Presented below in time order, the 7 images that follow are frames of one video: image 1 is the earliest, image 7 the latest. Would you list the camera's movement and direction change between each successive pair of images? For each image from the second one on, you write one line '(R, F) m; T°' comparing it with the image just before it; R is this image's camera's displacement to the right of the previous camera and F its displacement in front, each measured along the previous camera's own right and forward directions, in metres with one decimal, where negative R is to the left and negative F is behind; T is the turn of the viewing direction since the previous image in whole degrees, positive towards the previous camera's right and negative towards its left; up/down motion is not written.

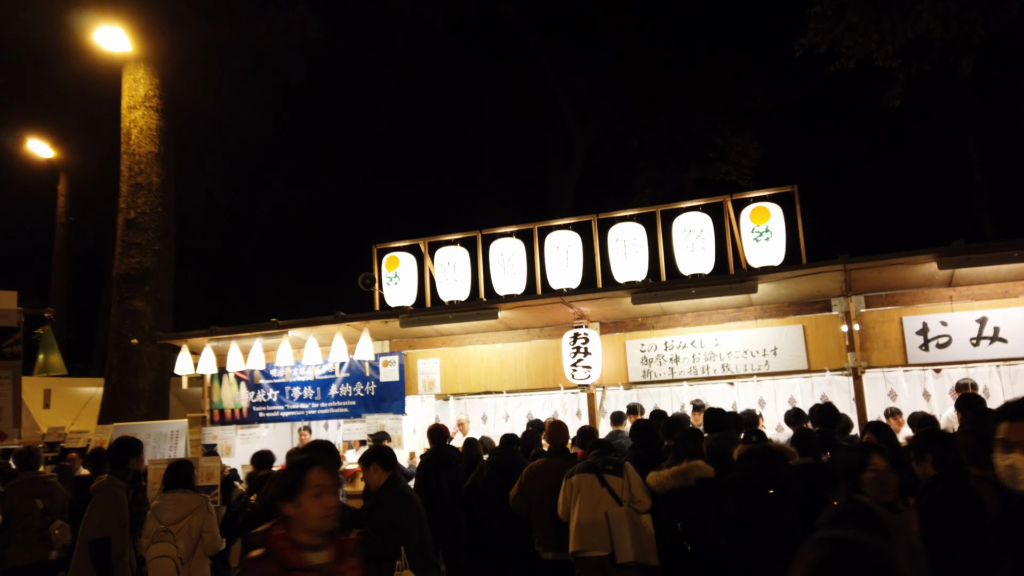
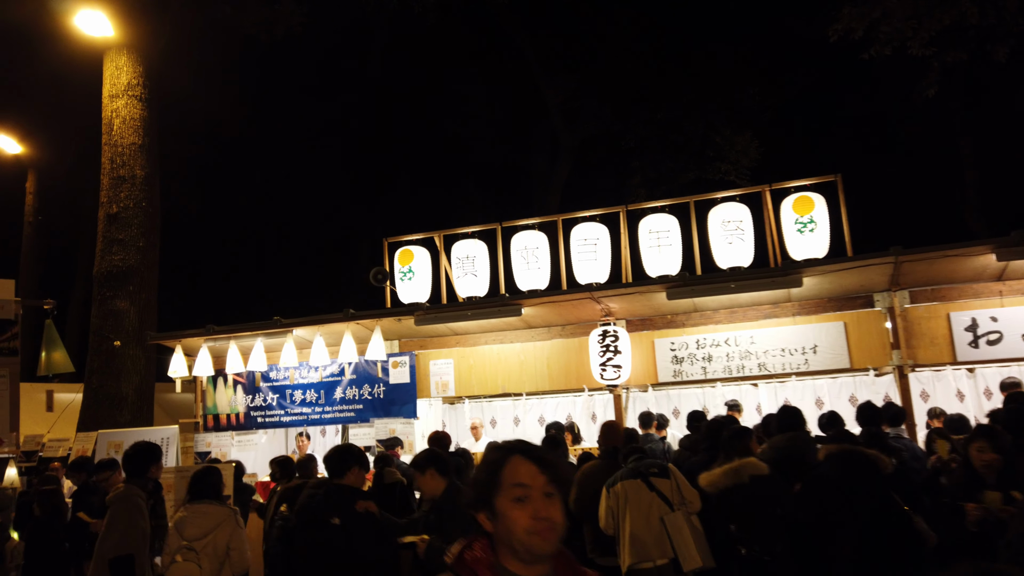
(-0.7, +0.5) m; +2°
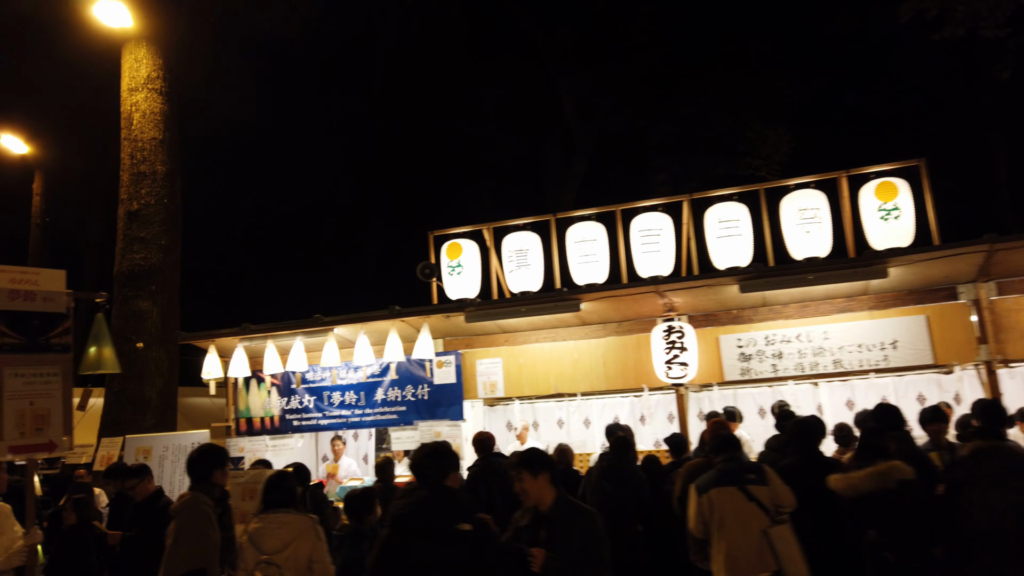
(-0.7, +0.5) m; 0°
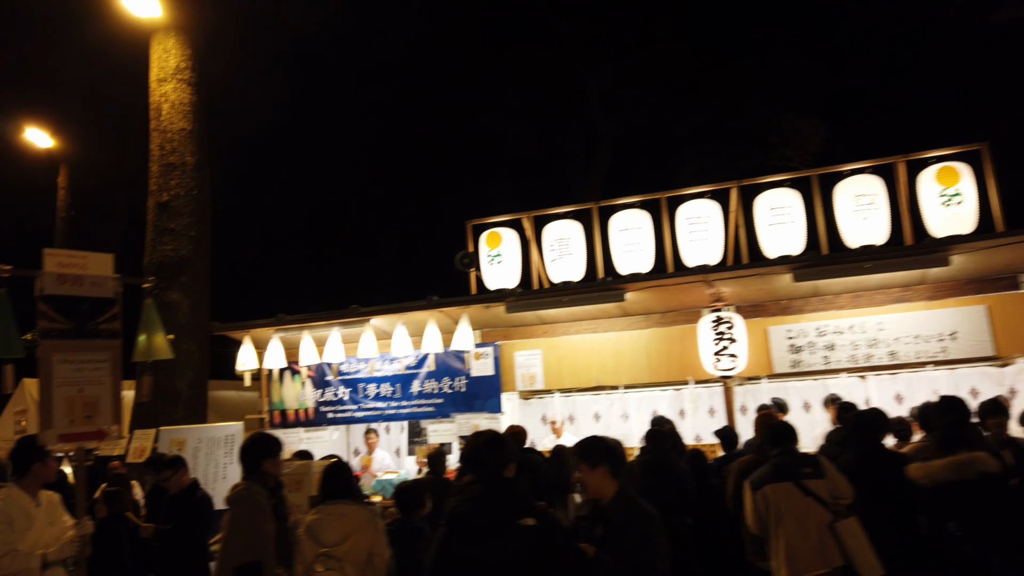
(-0.3, +0.2) m; -1°
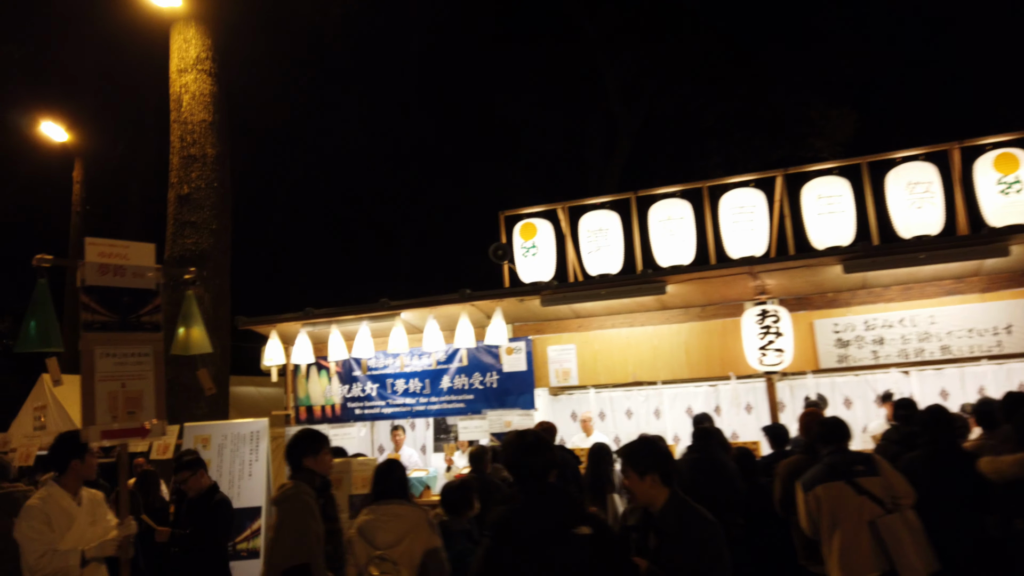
(-0.3, +0.2) m; -1°
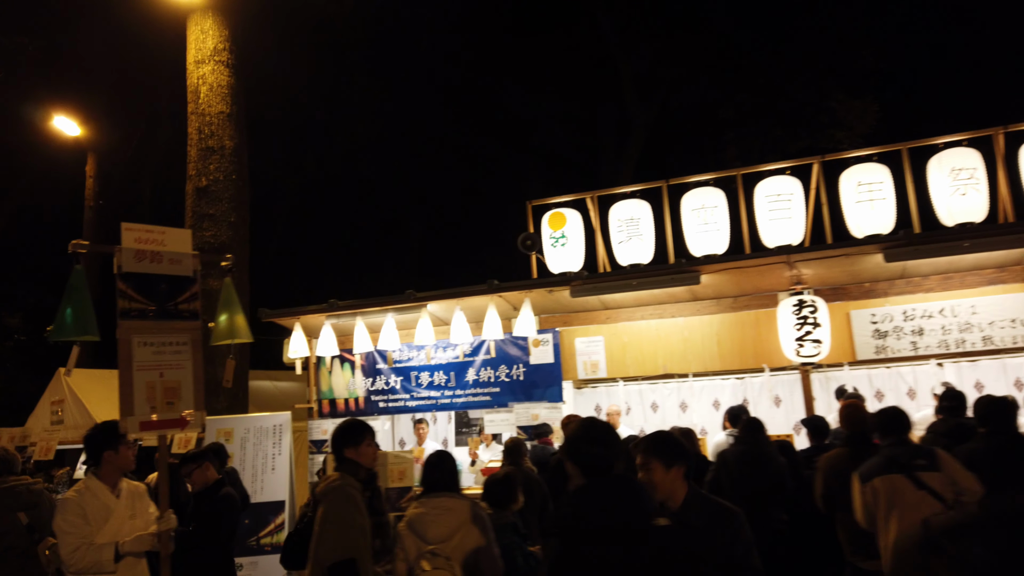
(-0.3, +0.1) m; 0°
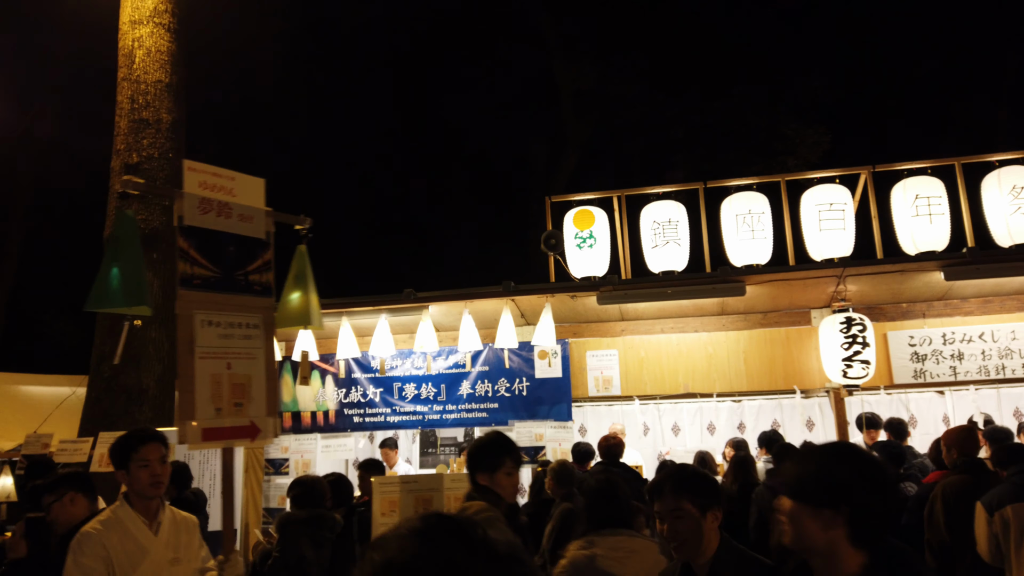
(-1.3, +1.0) m; +9°
